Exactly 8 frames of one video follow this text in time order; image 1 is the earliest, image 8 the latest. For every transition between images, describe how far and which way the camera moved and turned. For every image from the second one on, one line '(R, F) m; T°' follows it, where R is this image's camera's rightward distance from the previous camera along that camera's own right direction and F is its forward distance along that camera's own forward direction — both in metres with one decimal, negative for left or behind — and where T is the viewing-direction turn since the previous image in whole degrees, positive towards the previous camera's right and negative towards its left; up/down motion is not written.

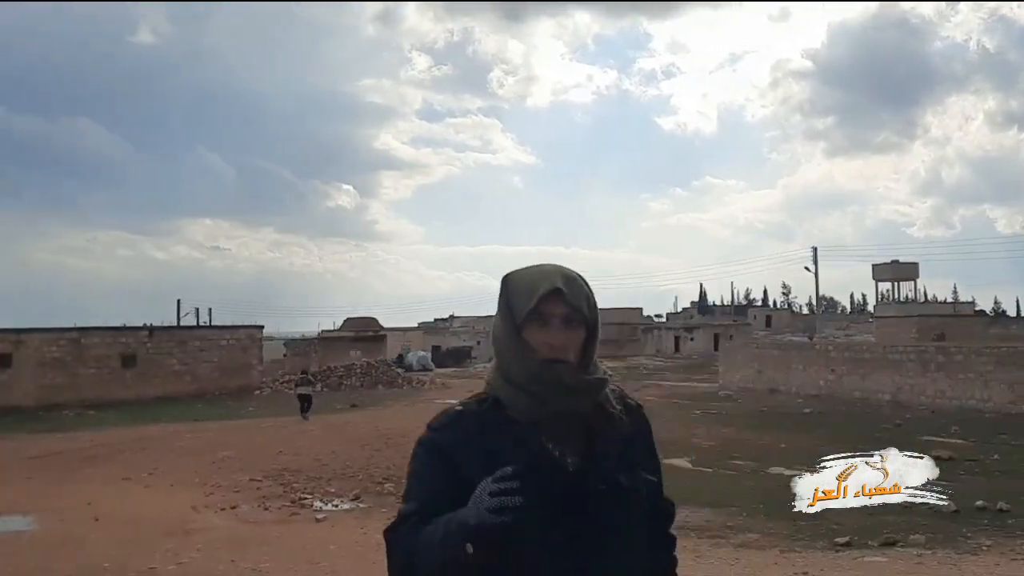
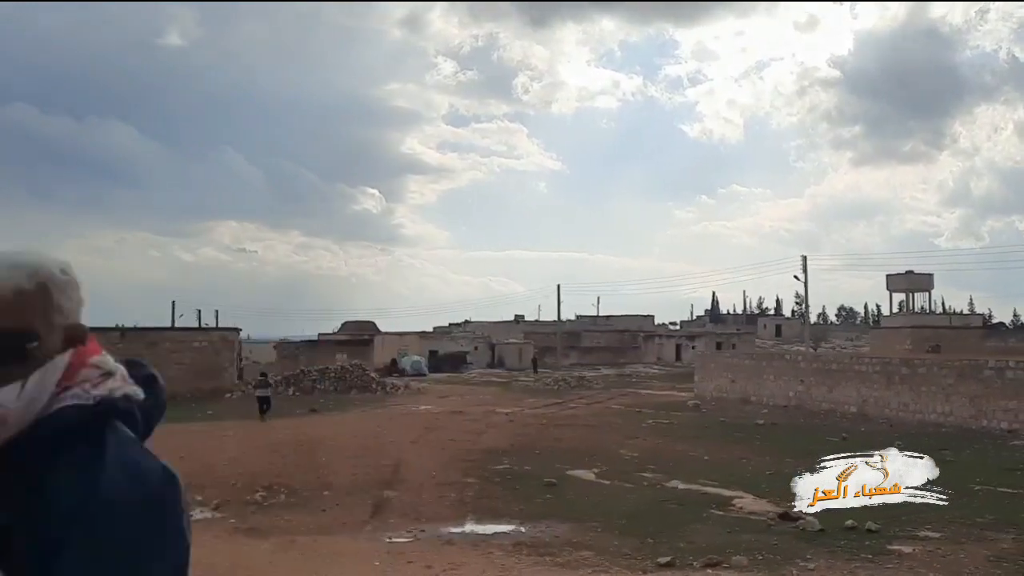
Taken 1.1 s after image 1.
(+1.7, +0.3) m; -1°
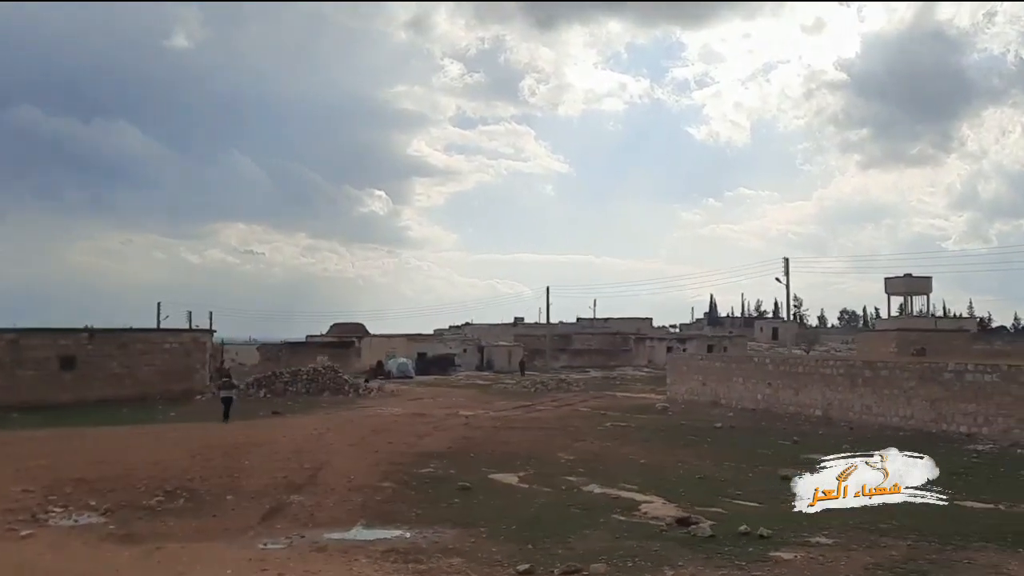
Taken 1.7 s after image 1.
(+1.2, +0.2) m; 0°
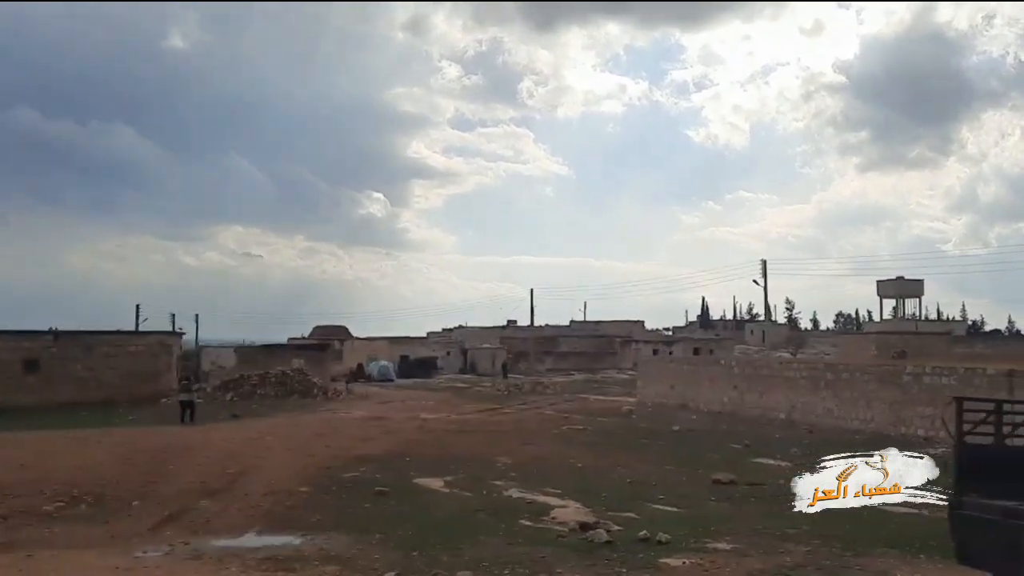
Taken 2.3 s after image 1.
(+1.0, +0.2) m; +1°
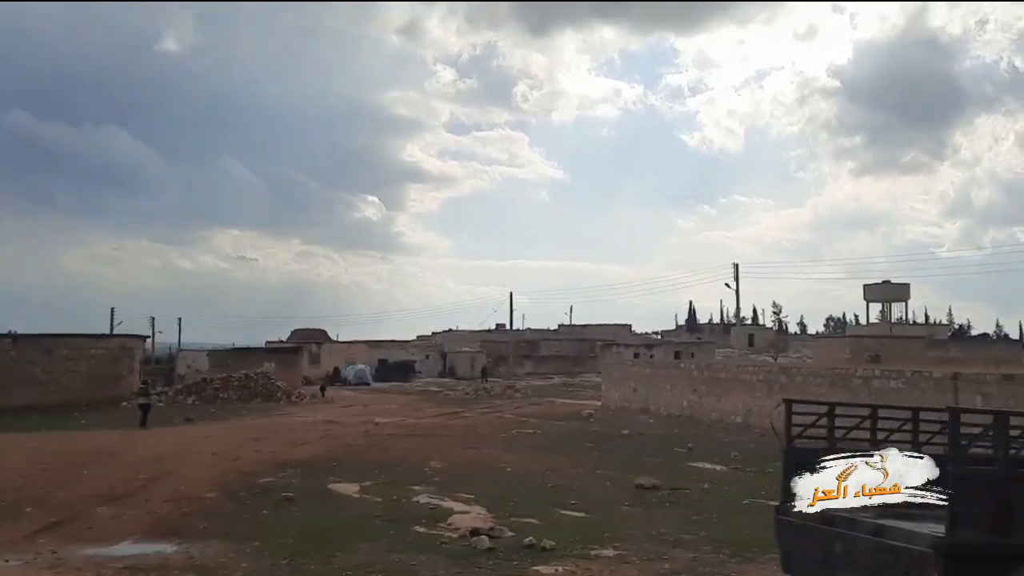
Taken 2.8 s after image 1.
(+1.0, +0.2) m; +1°
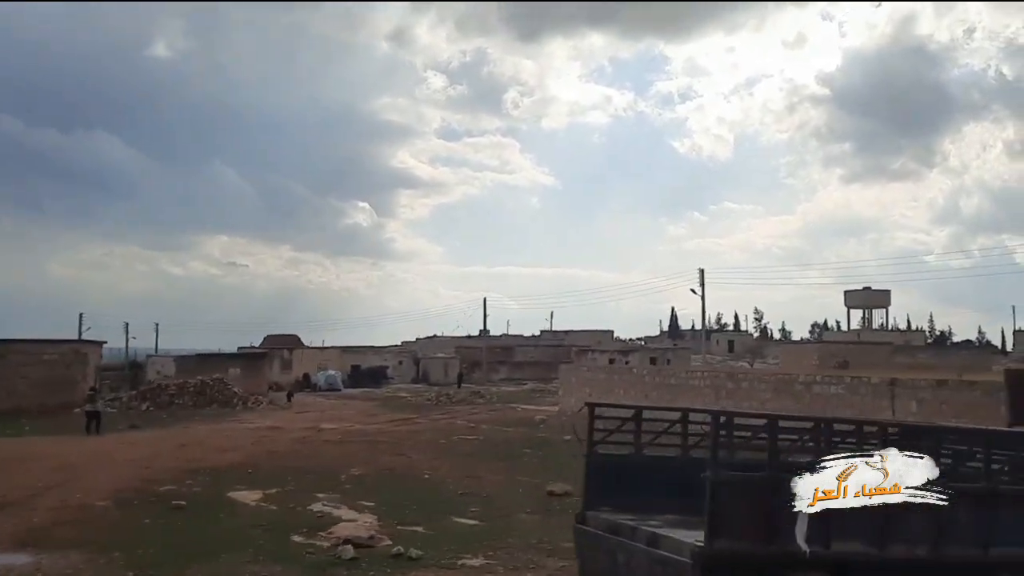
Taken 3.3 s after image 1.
(+1.1, +0.2) m; +1°
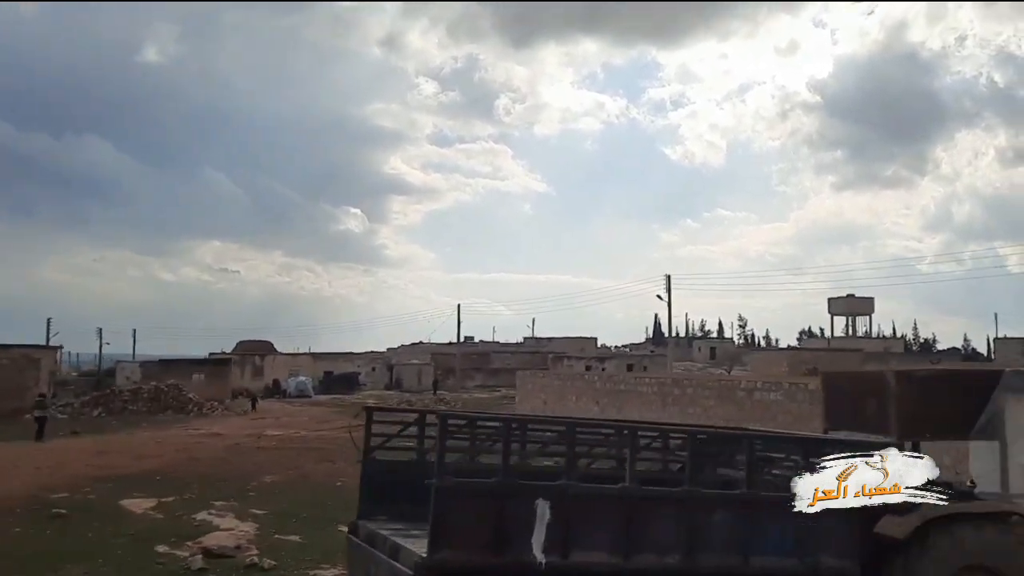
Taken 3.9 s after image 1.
(+1.2, +0.2) m; +1°
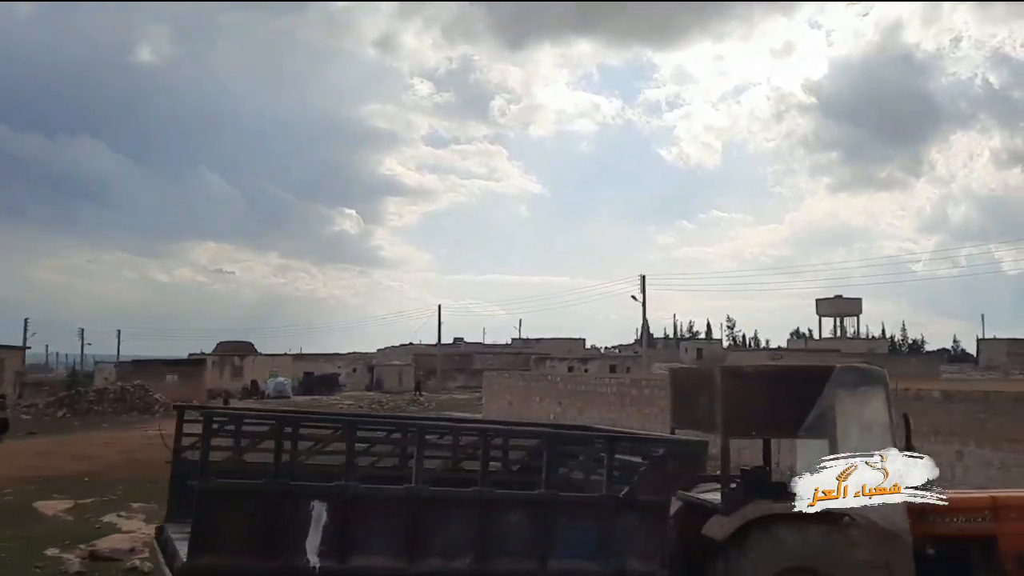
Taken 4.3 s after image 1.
(+0.9, +0.1) m; +1°
